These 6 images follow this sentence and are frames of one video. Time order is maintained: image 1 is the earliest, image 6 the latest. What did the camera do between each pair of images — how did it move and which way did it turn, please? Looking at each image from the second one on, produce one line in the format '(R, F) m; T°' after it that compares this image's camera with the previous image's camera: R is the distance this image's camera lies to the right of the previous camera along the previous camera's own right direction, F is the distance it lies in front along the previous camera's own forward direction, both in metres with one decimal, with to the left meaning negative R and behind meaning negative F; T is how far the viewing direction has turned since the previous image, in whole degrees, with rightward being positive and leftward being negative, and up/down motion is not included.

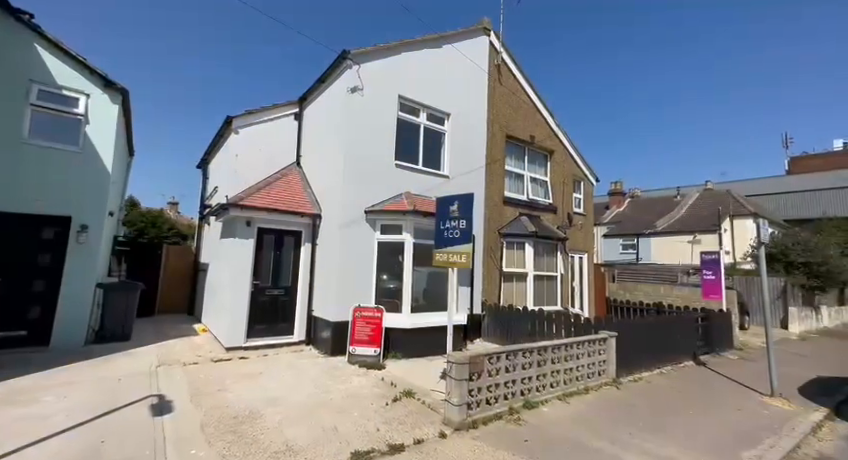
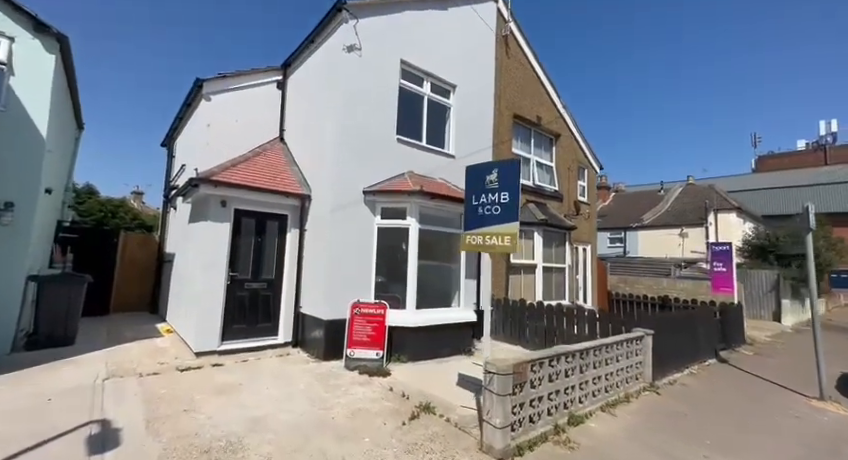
(-0.6, +1.2) m; +4°
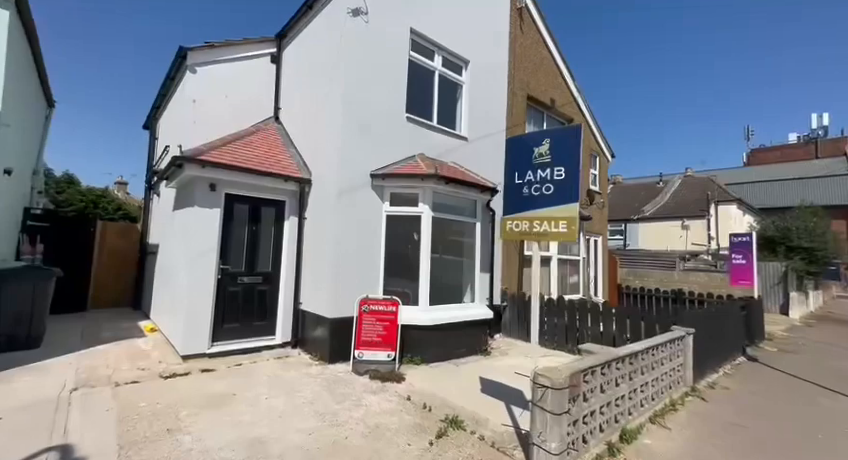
(-0.4, +0.8) m; +1°
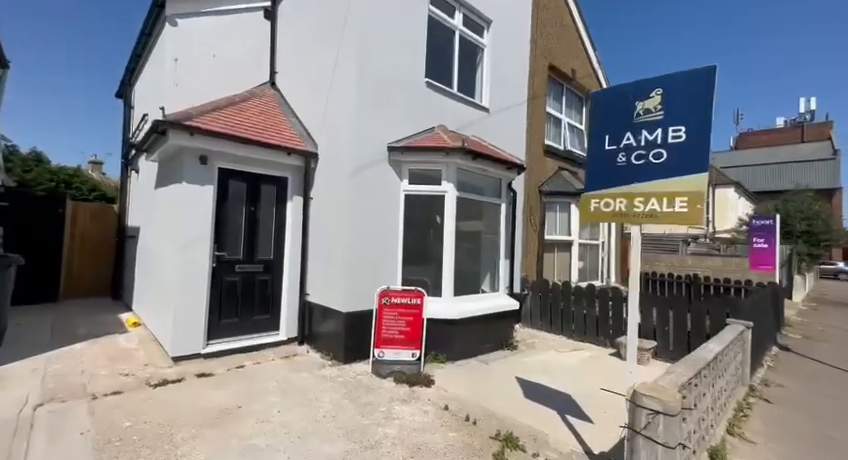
(-0.6, +0.8) m; +2°
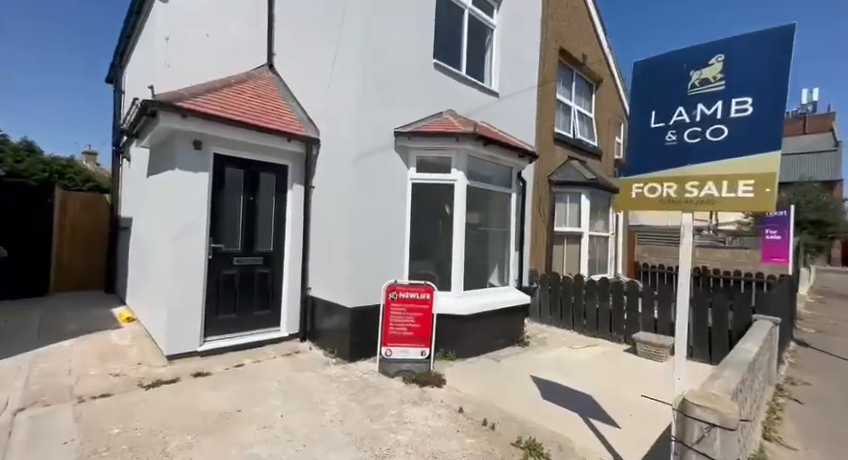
(-0.2, +0.3) m; 0°
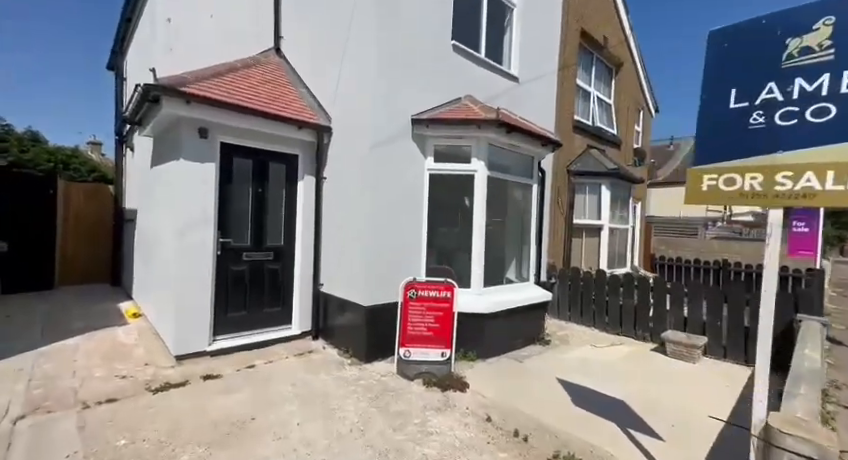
(-0.2, +0.3) m; -1°
